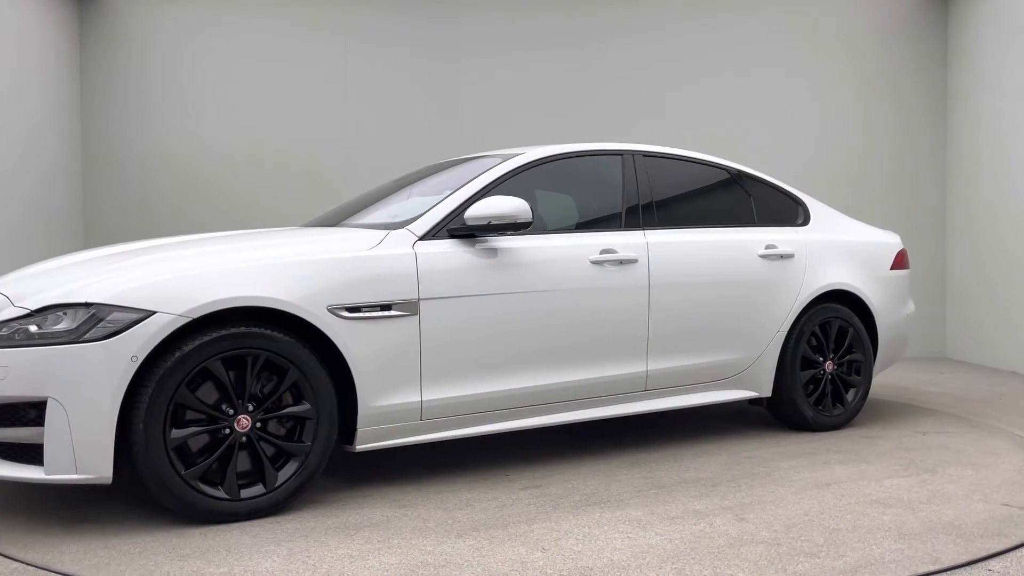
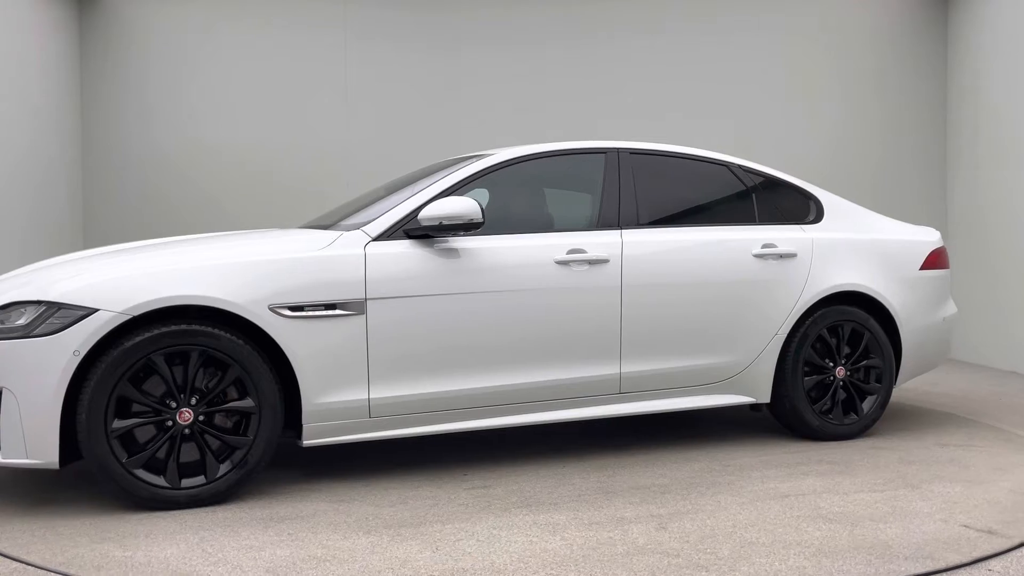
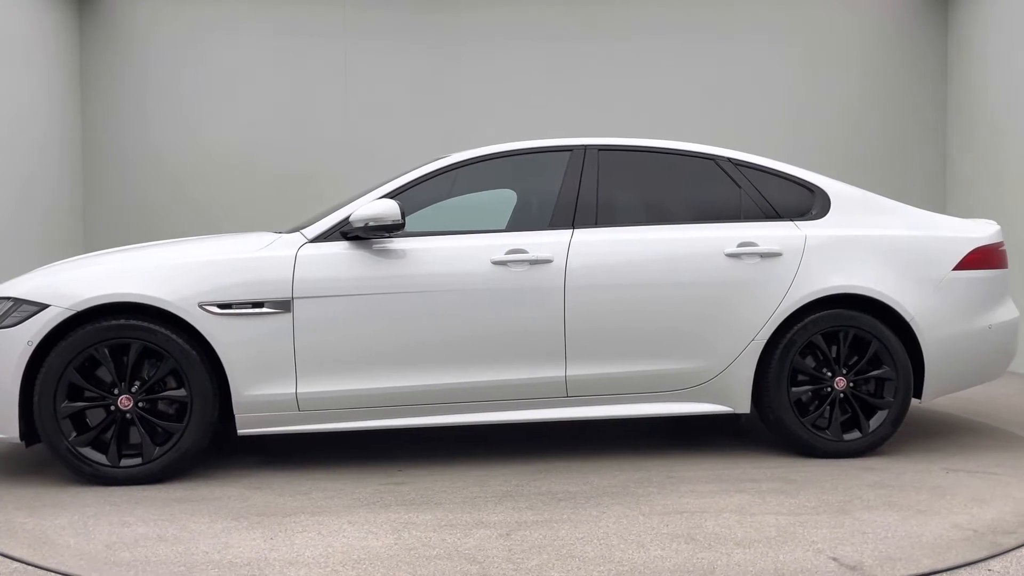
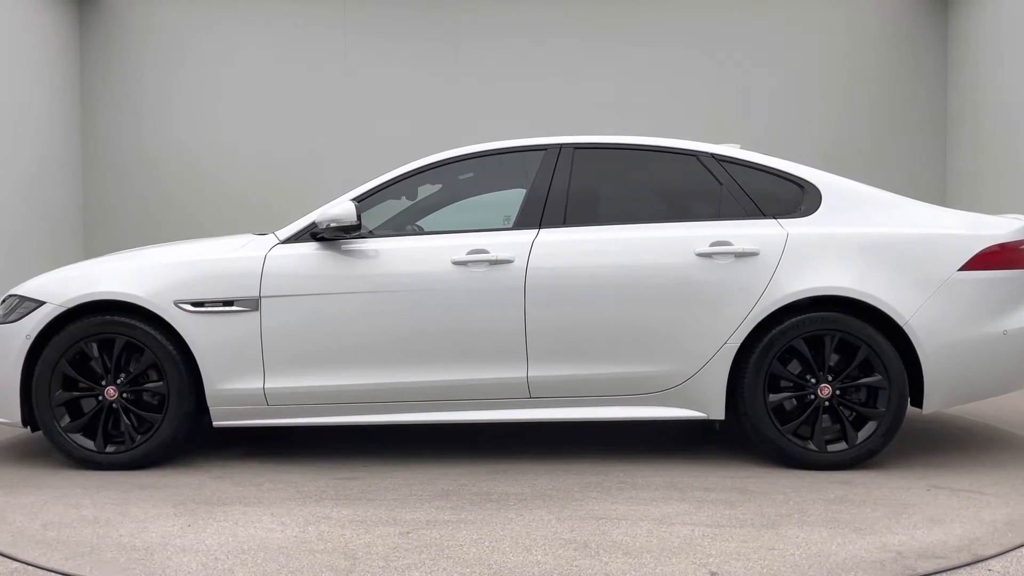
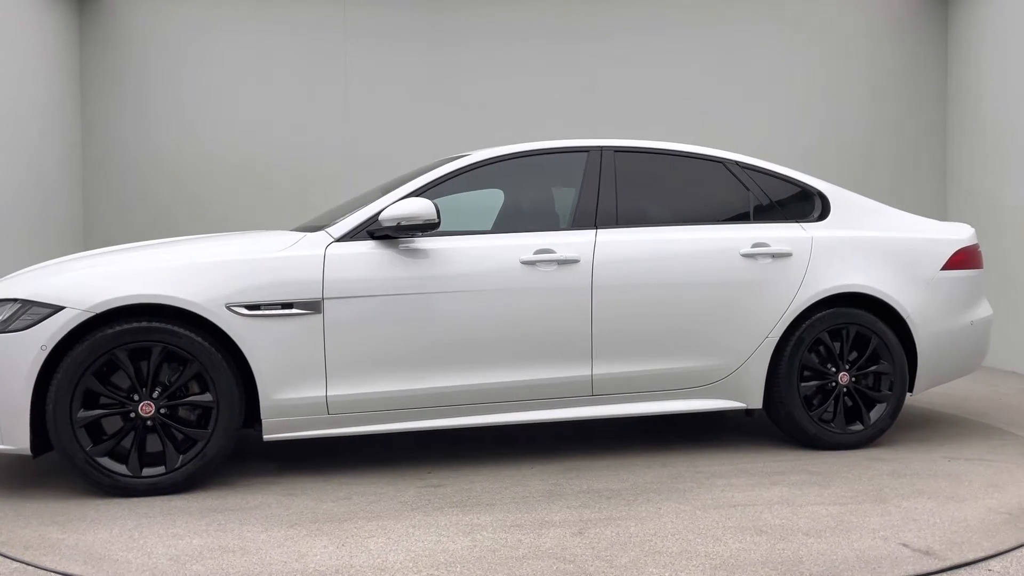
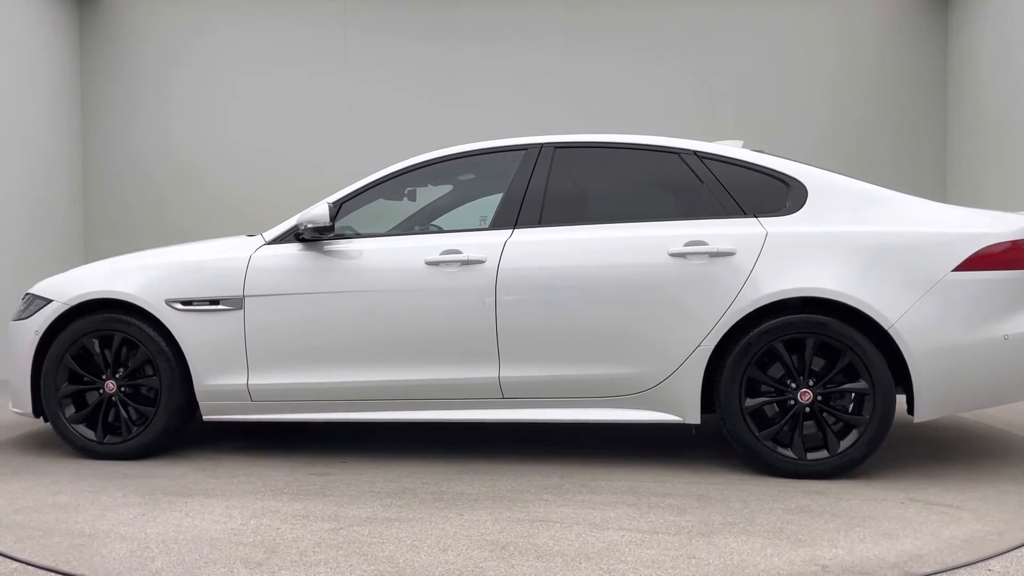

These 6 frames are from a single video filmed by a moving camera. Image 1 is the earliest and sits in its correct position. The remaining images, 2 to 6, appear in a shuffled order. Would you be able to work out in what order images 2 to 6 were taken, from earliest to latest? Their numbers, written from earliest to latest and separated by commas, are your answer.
2, 5, 3, 4, 6
